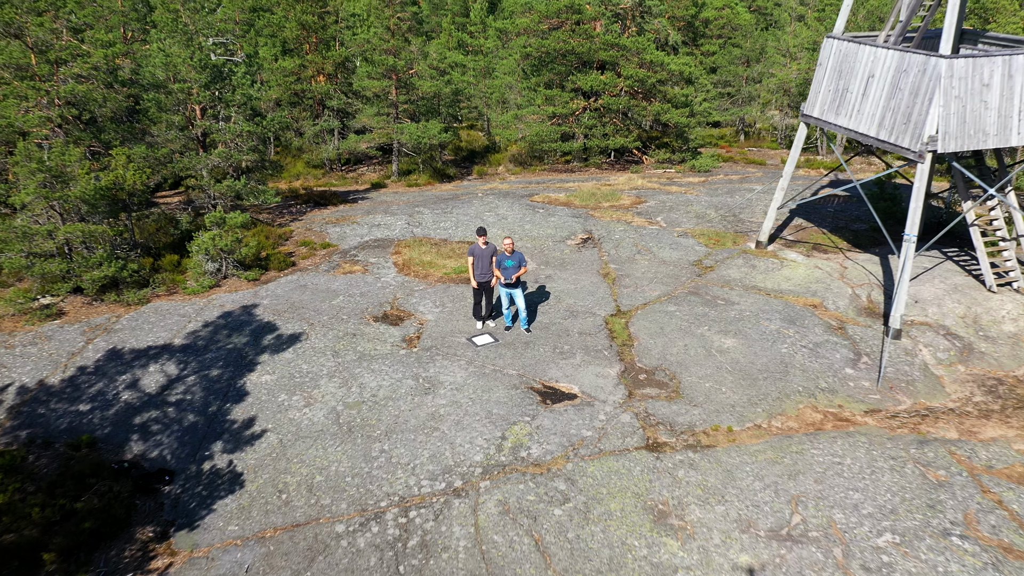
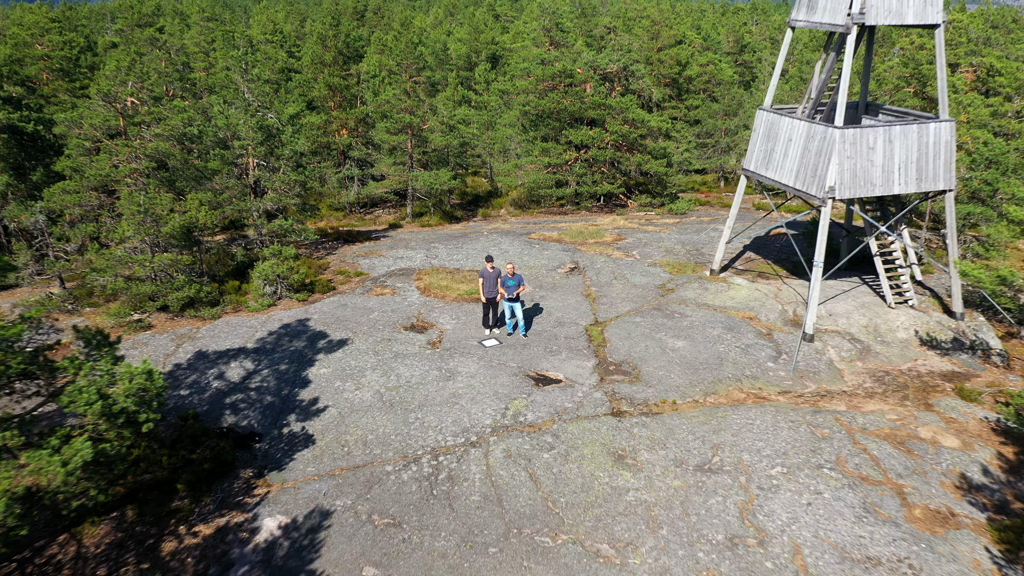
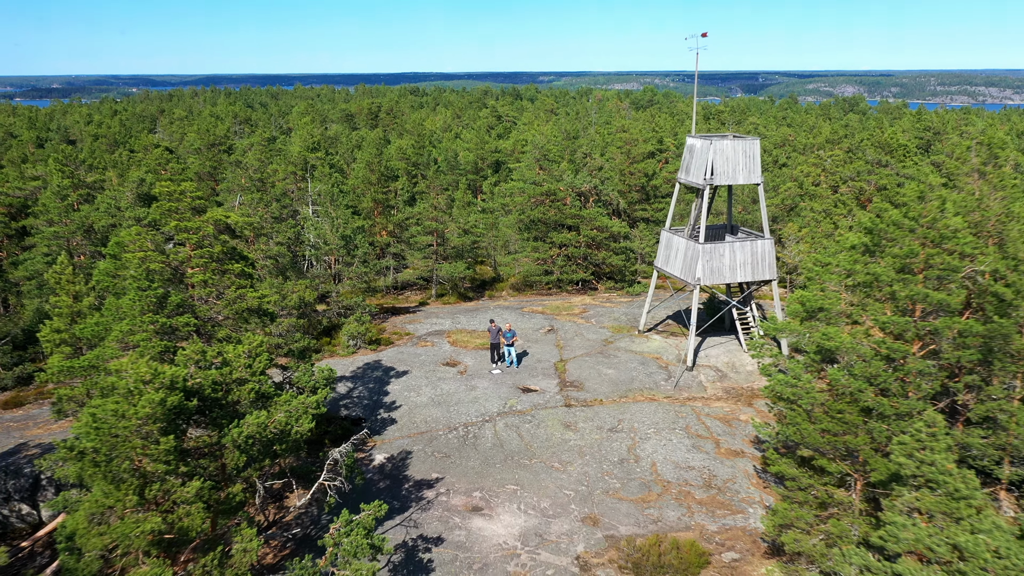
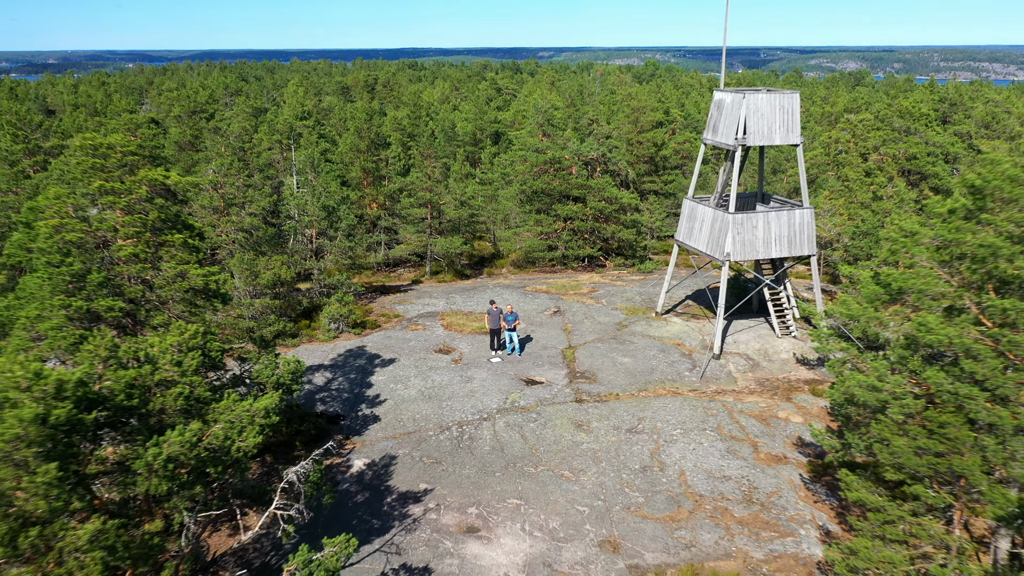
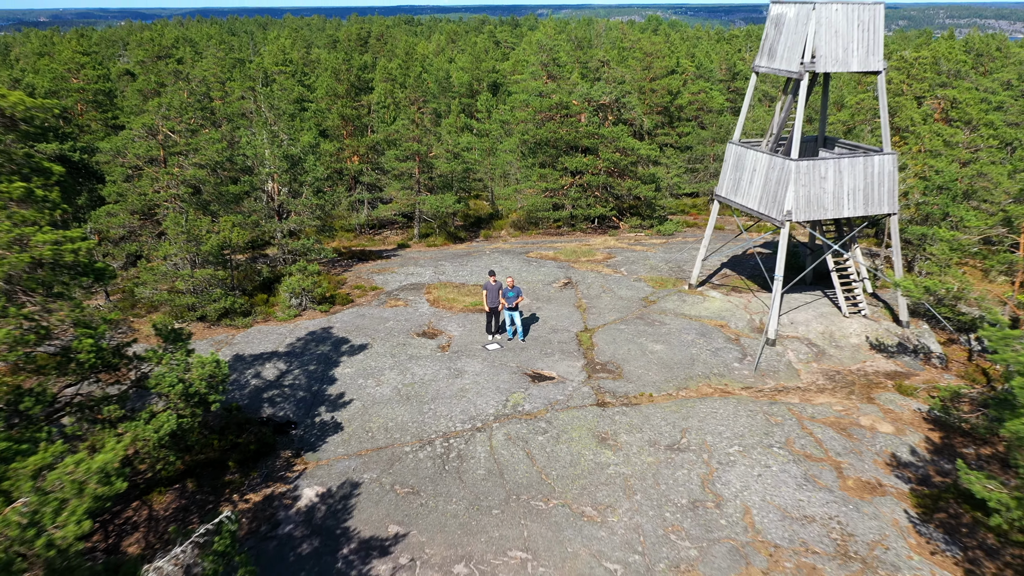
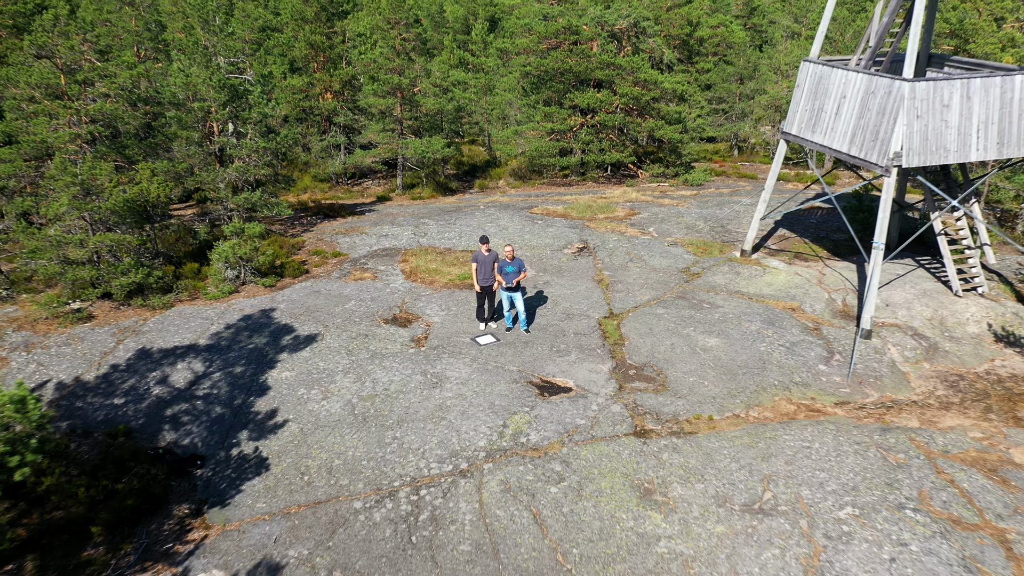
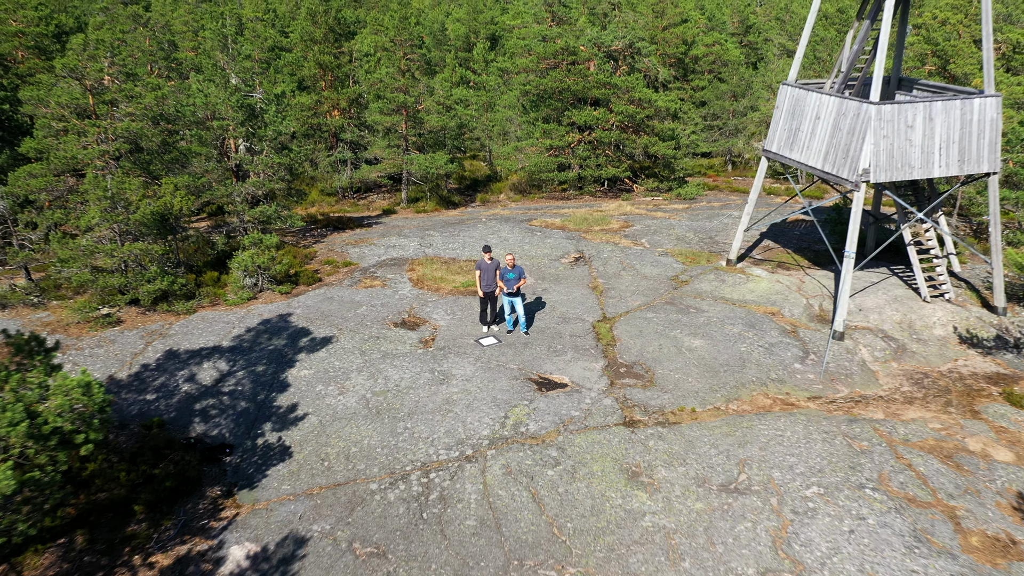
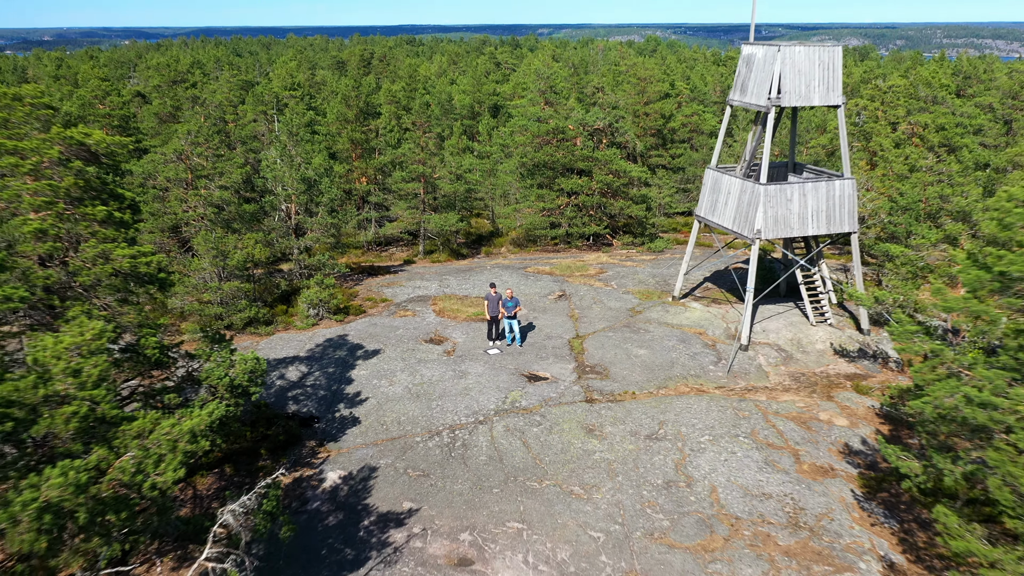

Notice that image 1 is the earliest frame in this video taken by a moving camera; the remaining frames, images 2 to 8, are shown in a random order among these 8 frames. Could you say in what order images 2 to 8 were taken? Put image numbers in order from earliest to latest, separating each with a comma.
6, 7, 2, 5, 8, 4, 3
